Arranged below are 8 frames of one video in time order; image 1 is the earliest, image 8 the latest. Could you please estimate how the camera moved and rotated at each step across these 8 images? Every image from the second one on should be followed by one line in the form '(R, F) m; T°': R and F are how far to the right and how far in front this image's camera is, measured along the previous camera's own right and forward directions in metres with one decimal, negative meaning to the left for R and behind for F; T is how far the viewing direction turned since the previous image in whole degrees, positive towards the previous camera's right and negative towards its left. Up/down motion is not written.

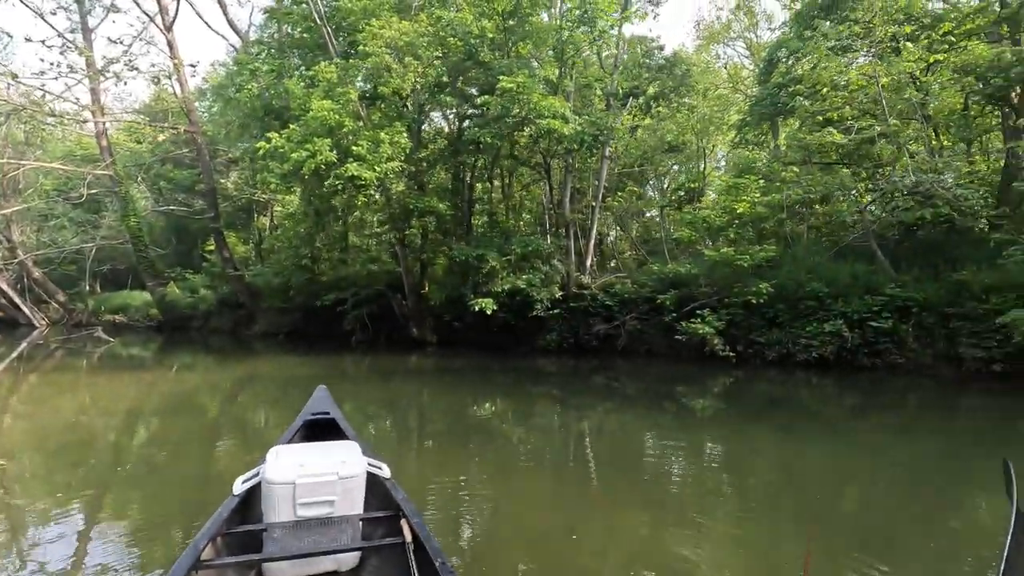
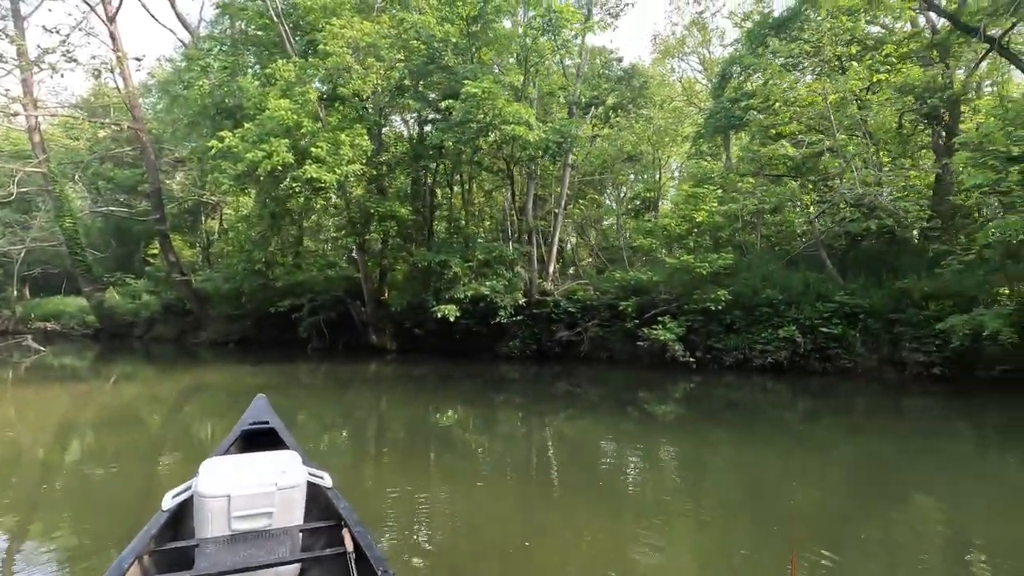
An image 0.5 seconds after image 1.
(-0.3, +0.1) m; +5°
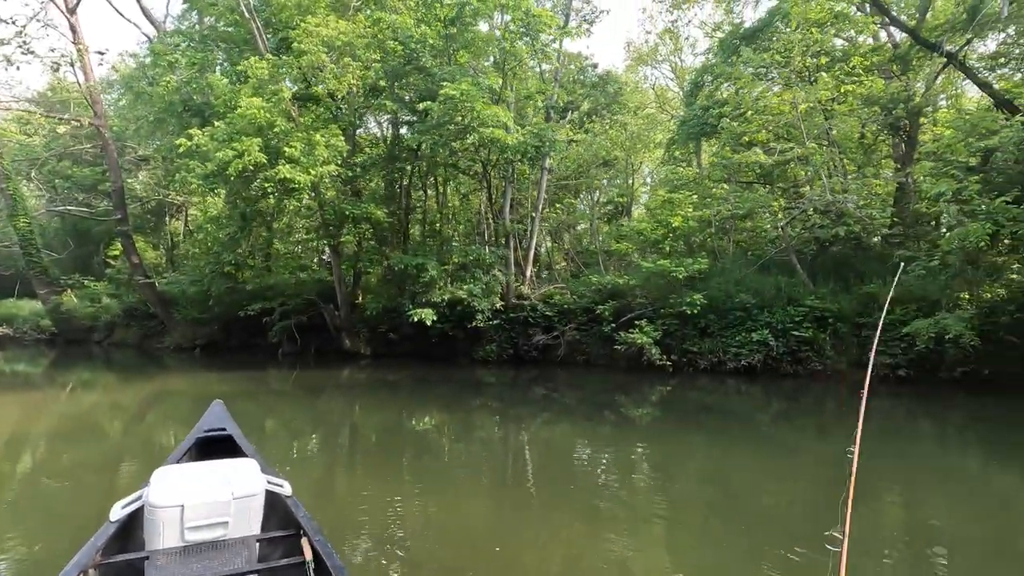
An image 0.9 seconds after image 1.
(-0.2, +0.1) m; +3°
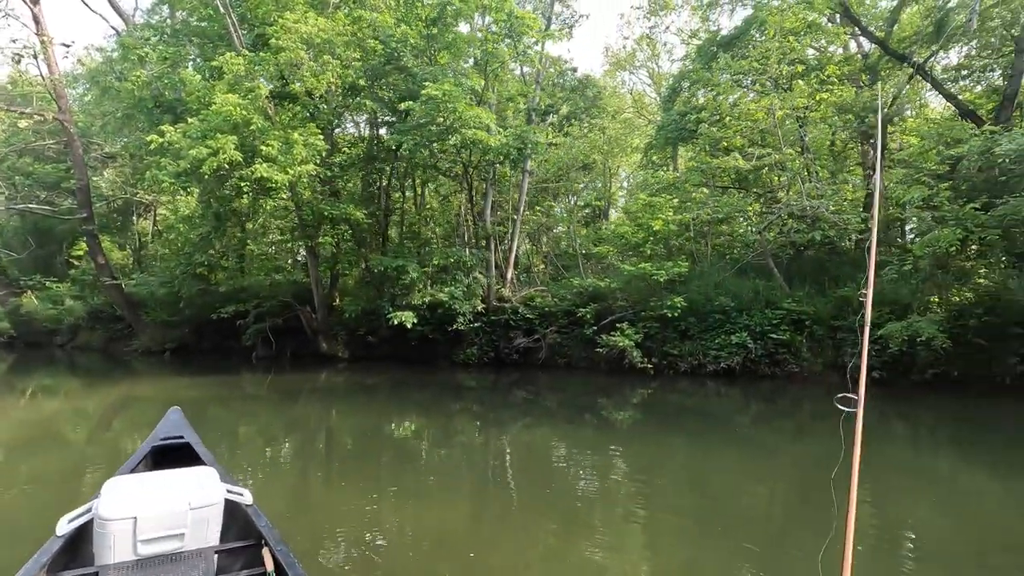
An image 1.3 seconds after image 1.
(-0.2, +0.1) m; +3°
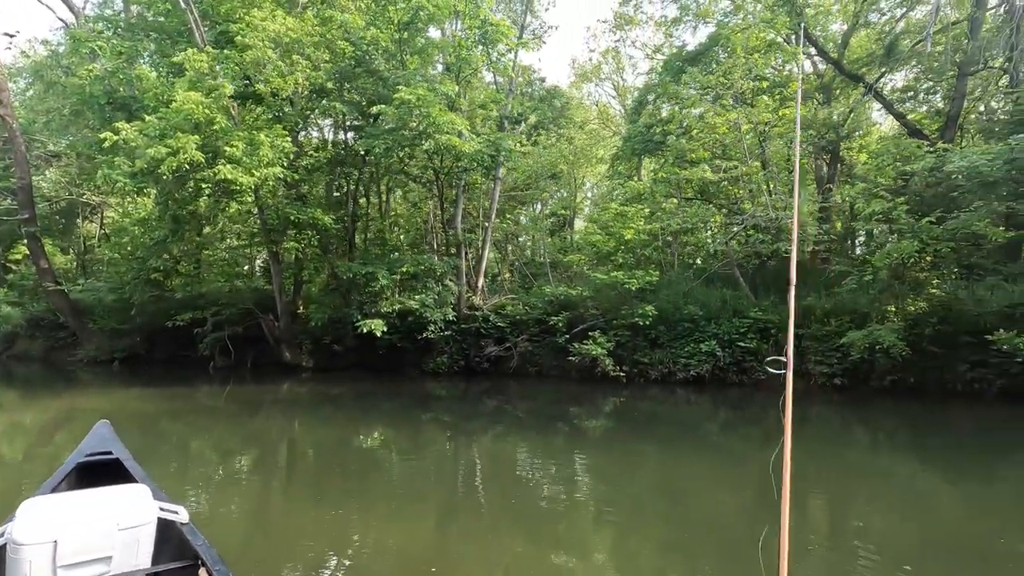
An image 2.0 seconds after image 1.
(-0.4, +0.1) m; +4°
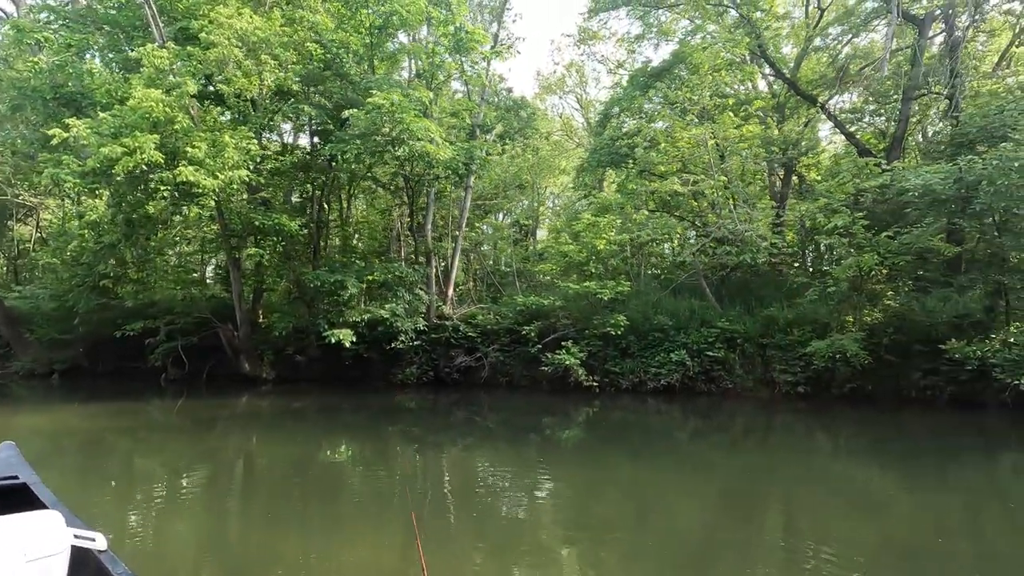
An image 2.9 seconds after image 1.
(-0.5, +0.1) m; +5°
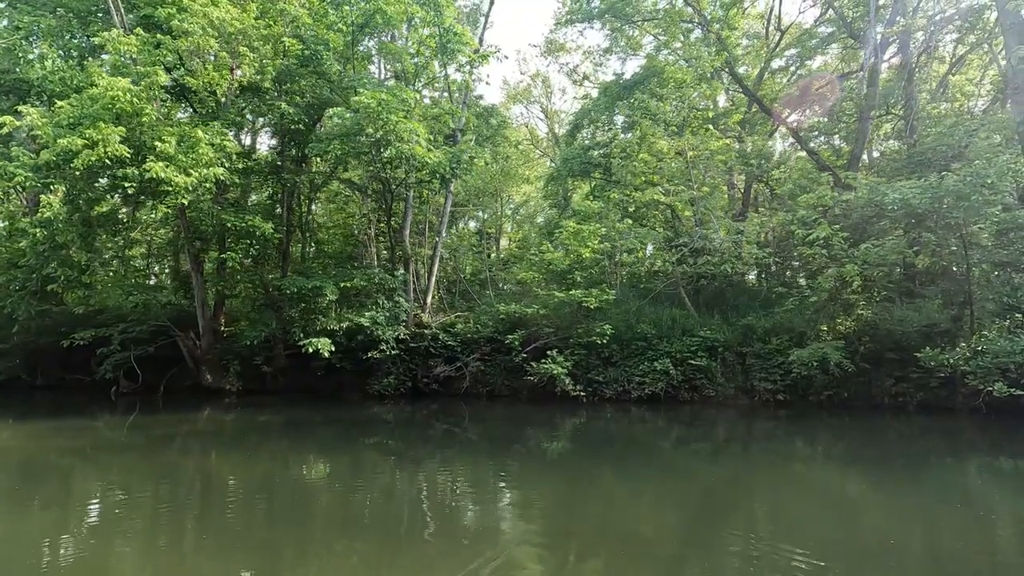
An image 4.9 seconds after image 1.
(-0.8, +0.3) m; +5°
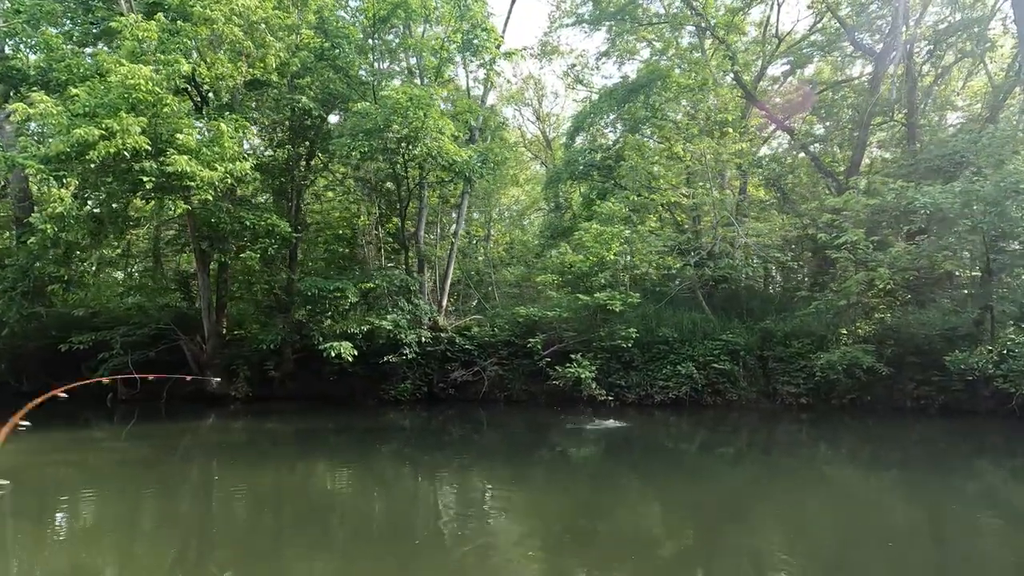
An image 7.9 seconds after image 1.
(-1.1, +0.3) m; +3°
